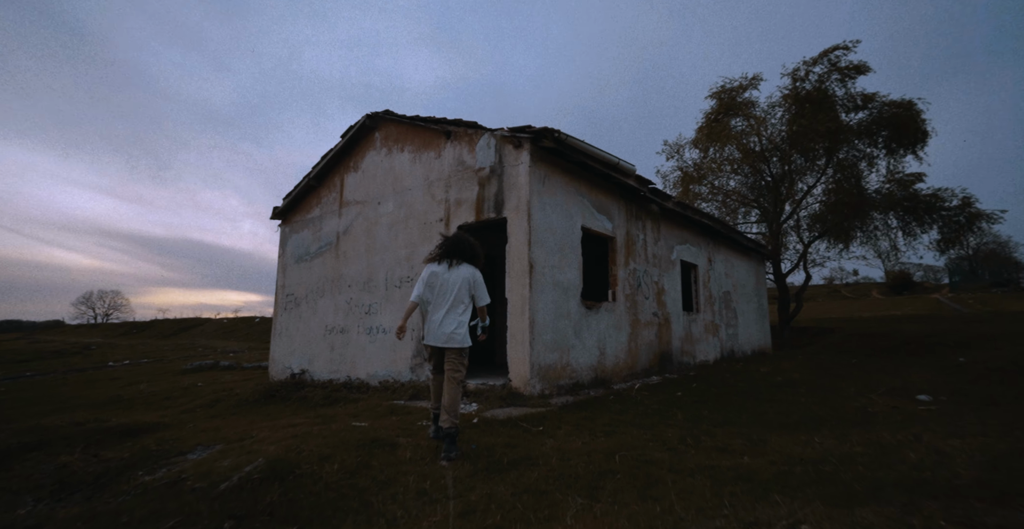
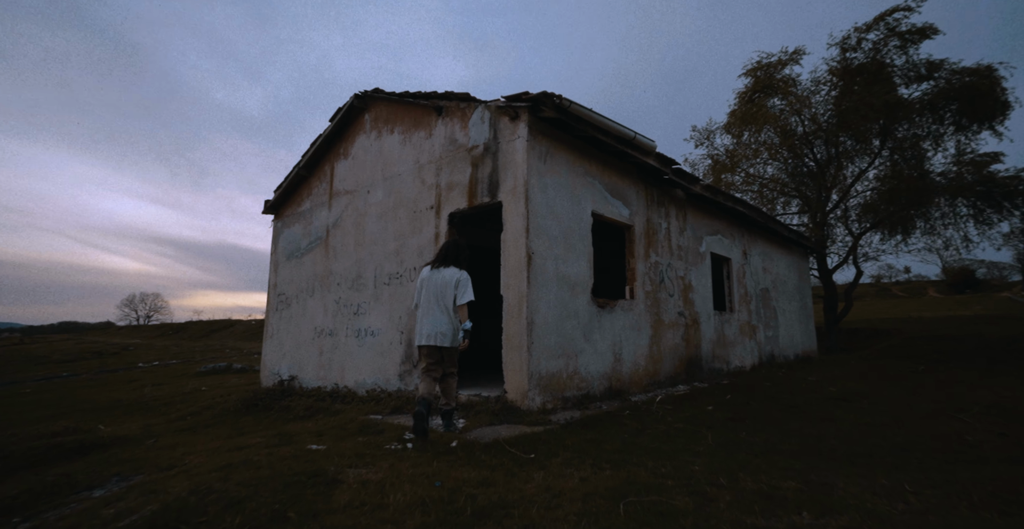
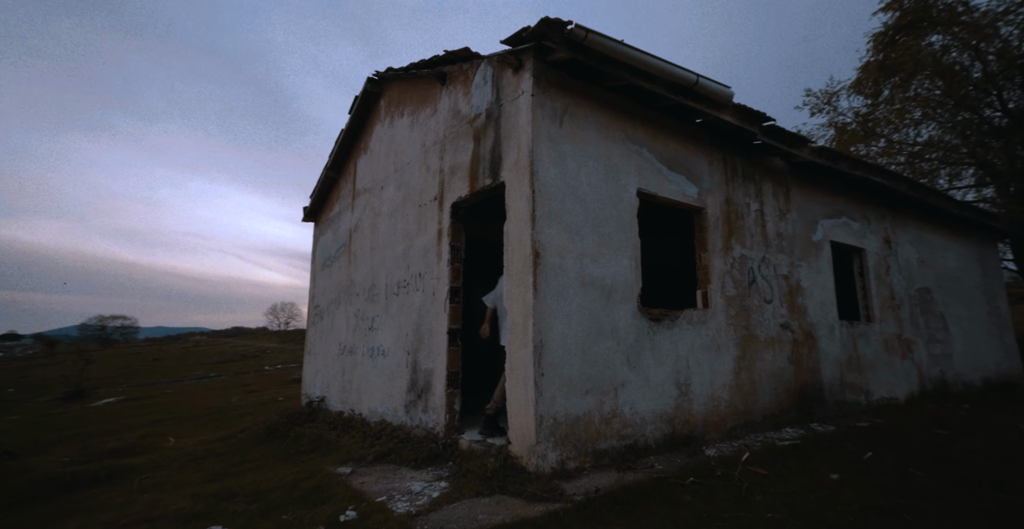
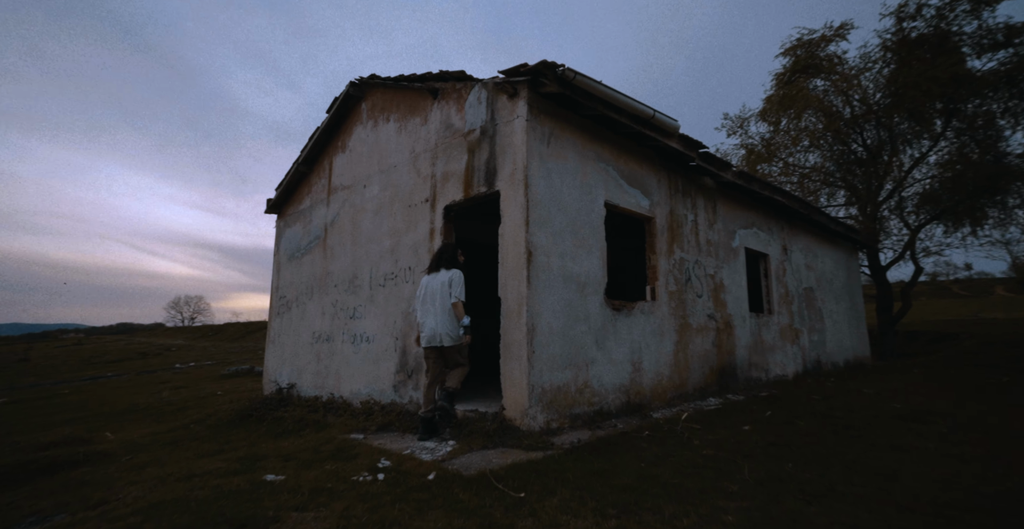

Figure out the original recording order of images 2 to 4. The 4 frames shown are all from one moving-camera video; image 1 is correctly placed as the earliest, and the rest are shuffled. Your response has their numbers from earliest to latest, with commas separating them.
2, 4, 3
